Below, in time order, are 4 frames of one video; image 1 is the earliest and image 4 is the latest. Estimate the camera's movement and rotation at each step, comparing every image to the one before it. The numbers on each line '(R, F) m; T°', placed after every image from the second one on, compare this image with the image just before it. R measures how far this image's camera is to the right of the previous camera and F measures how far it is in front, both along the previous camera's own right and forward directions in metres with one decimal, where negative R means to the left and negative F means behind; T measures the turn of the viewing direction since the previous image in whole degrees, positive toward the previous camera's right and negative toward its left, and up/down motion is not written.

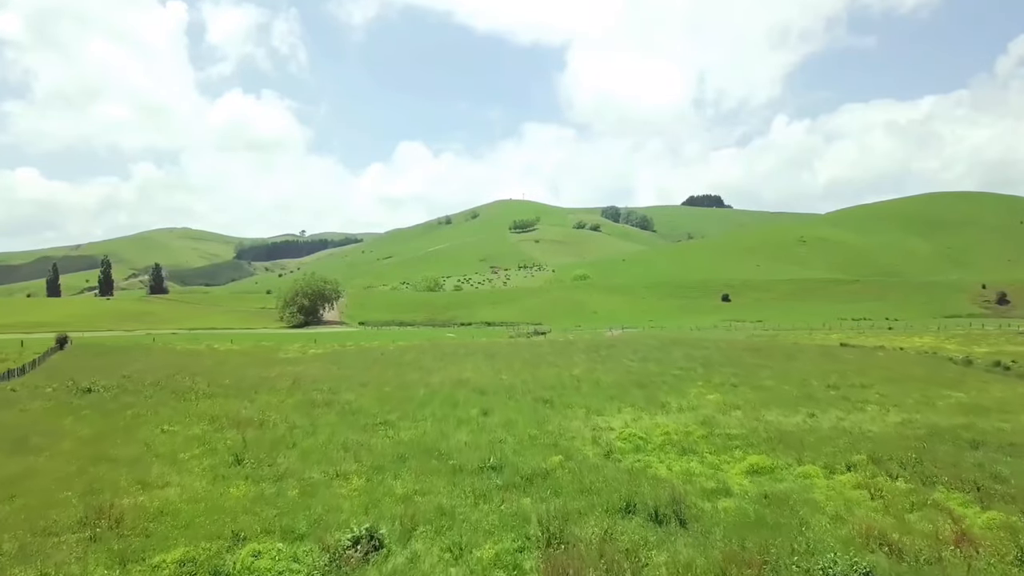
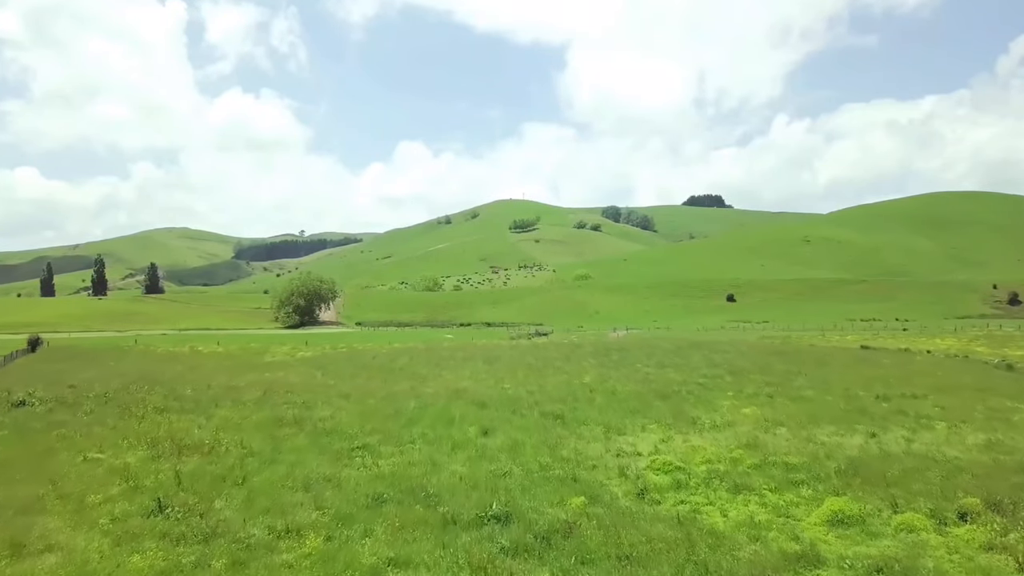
(-0.2, +4.6) m; 0°
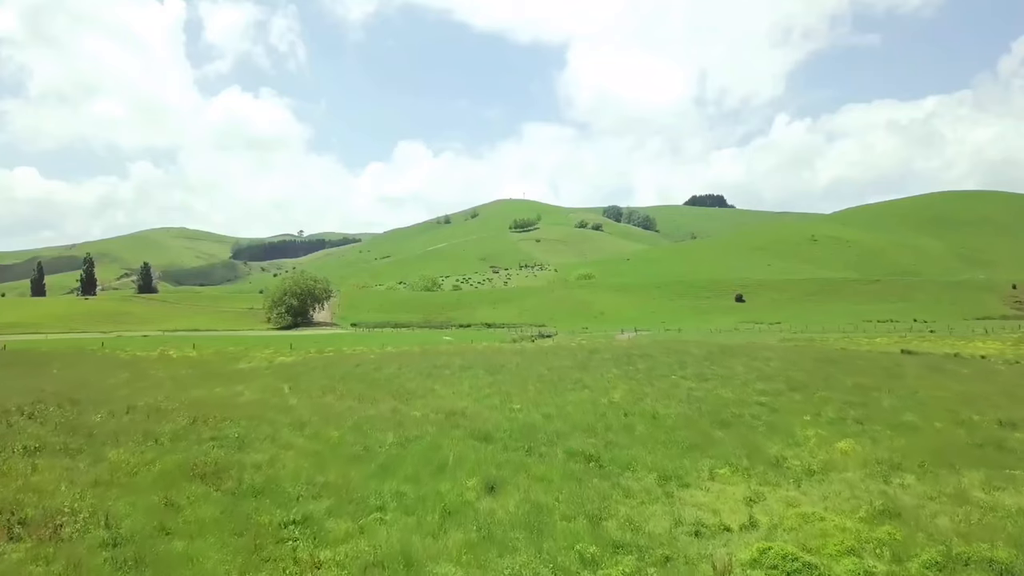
(-0.5, +7.6) m; 0°
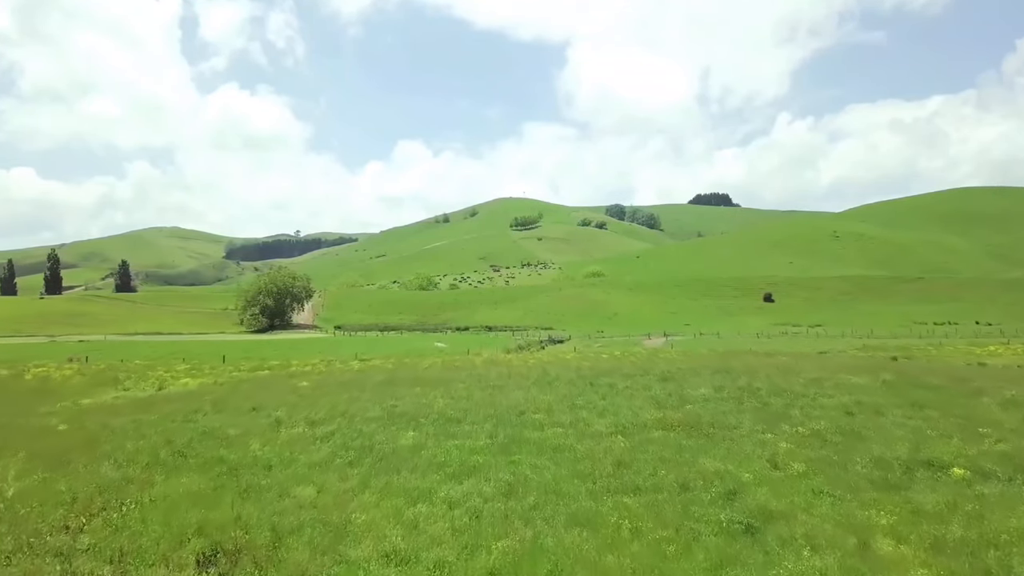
(-1.2, +21.5) m; 0°
